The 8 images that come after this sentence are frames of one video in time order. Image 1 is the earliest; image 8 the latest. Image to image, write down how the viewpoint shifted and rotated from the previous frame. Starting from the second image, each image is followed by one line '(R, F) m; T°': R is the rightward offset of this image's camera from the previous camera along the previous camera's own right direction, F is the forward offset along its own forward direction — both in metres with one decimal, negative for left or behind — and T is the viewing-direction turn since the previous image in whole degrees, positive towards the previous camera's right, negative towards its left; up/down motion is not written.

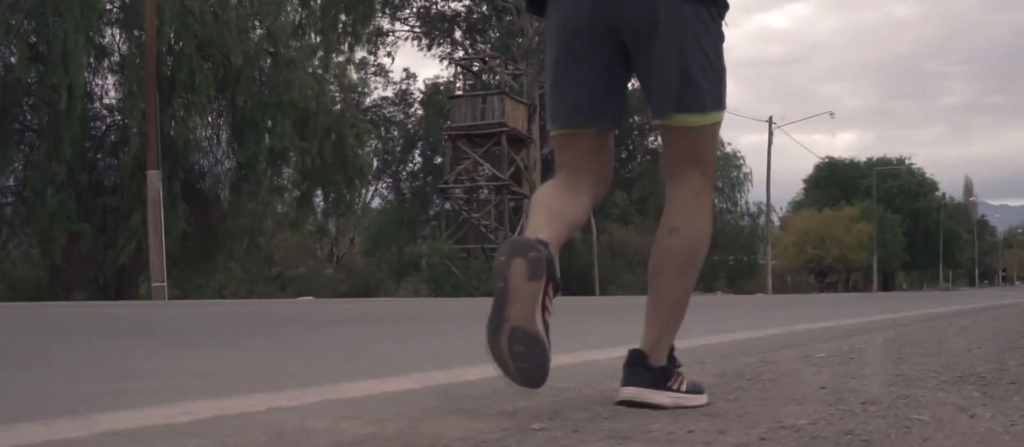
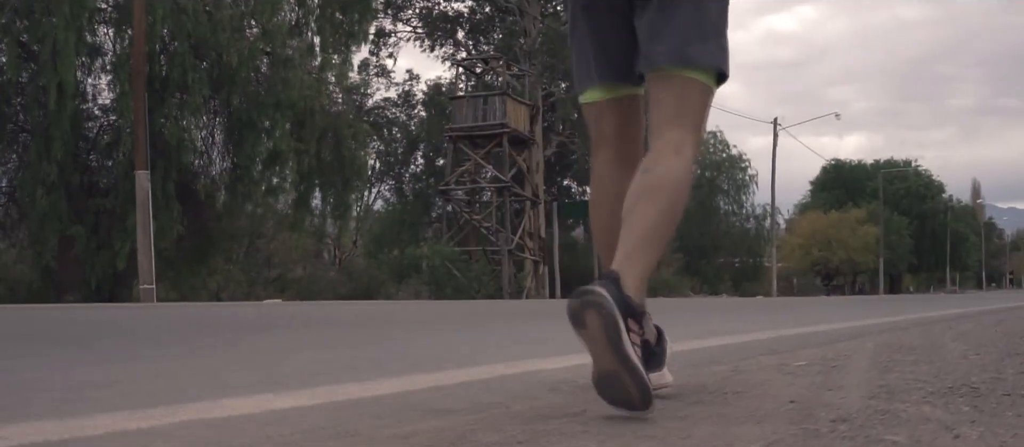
(+0.1, +0.2) m; 0°
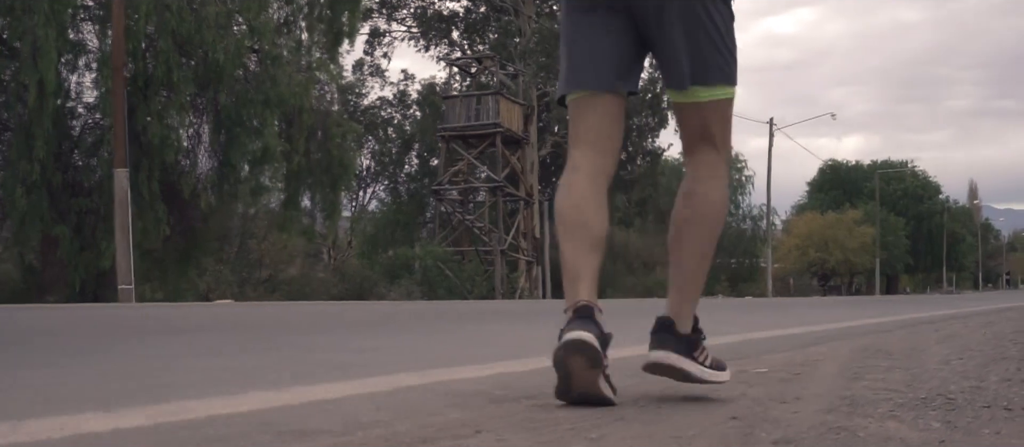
(+0.2, +0.2) m; 0°
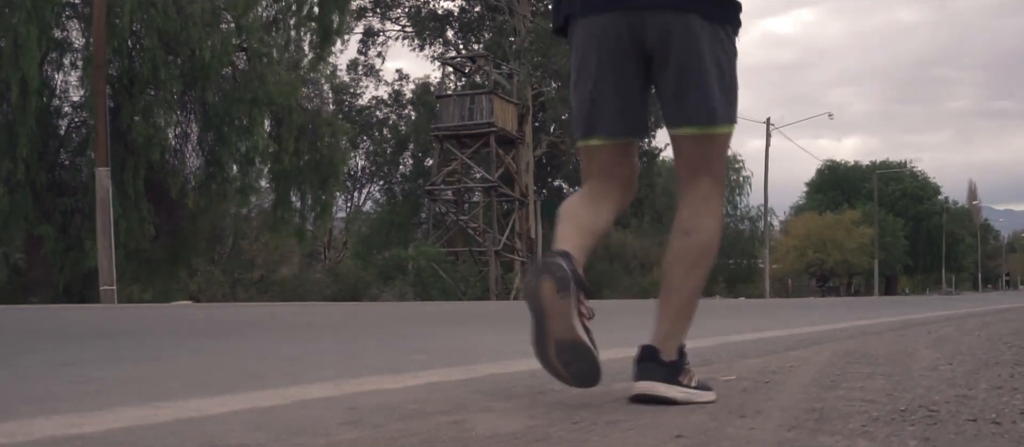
(+0.1, +0.2) m; 0°
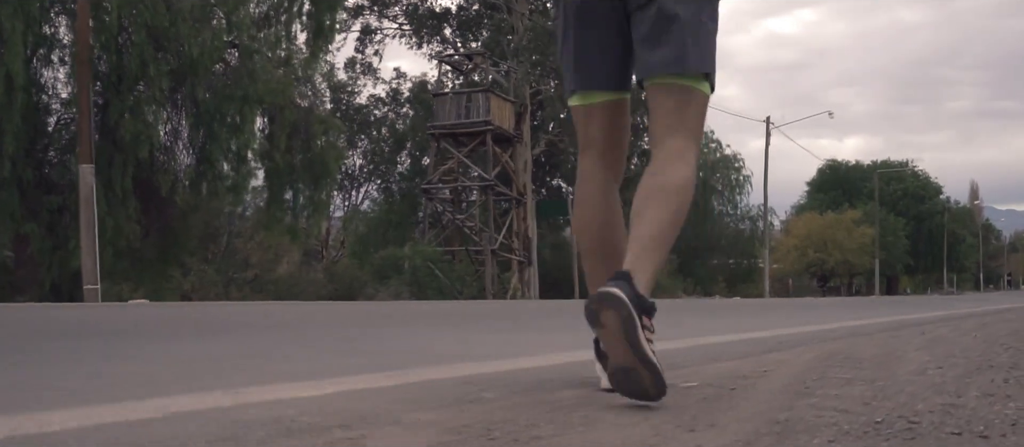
(+0.1, +0.2) m; 0°
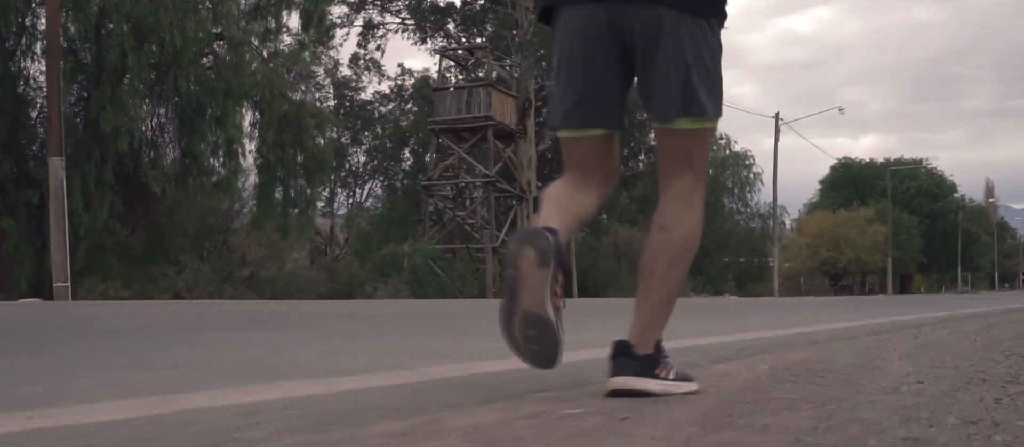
(+0.3, +0.5) m; -1°
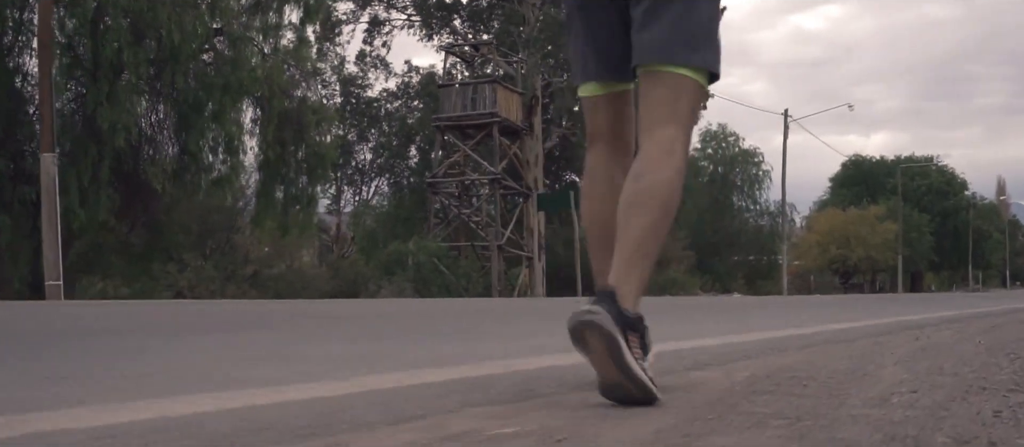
(+0.1, +0.2) m; -1°
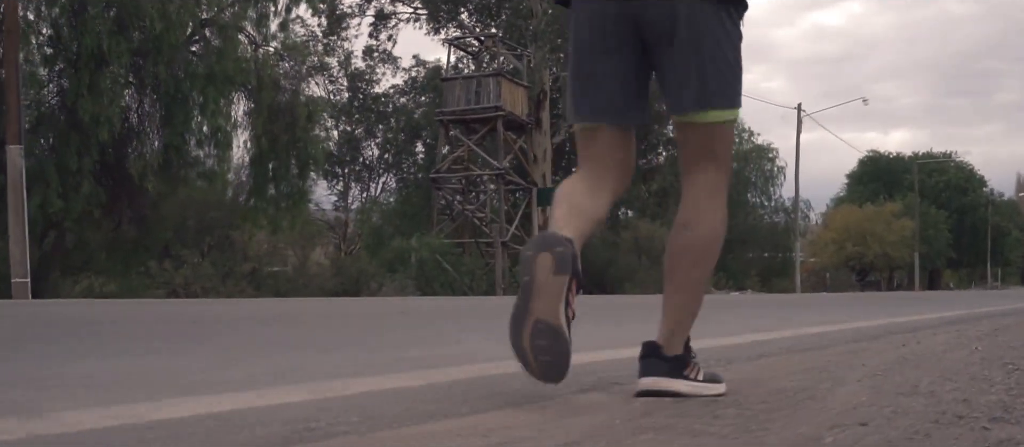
(+0.3, +0.6) m; -1°
